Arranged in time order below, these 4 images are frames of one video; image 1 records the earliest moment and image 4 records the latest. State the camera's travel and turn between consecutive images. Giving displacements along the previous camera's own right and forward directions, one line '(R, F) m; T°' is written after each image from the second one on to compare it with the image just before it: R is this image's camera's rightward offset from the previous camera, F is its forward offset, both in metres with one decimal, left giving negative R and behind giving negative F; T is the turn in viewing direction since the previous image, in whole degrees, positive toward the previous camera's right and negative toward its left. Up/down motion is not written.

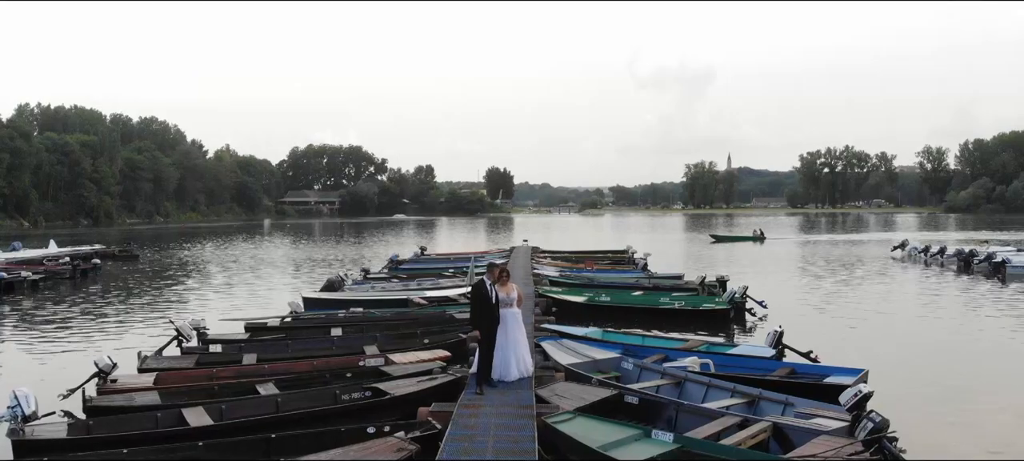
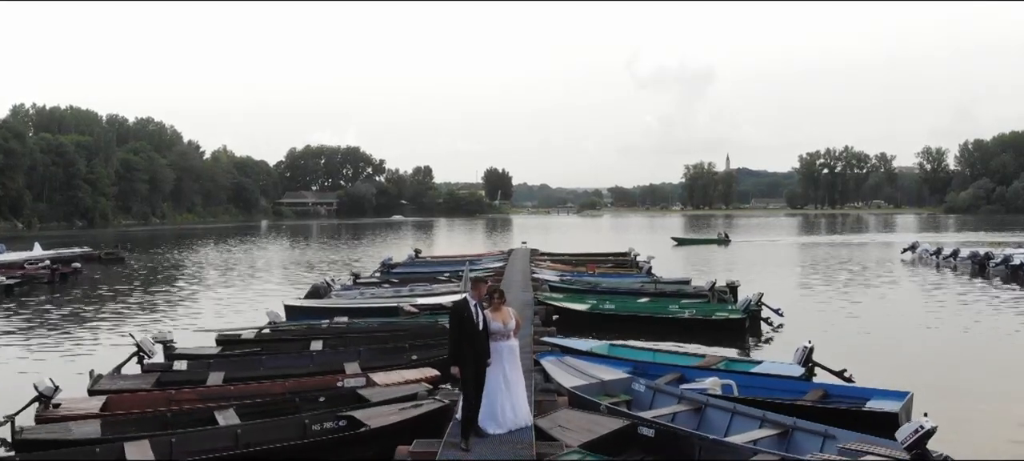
(0.0, +1.5) m; 0°
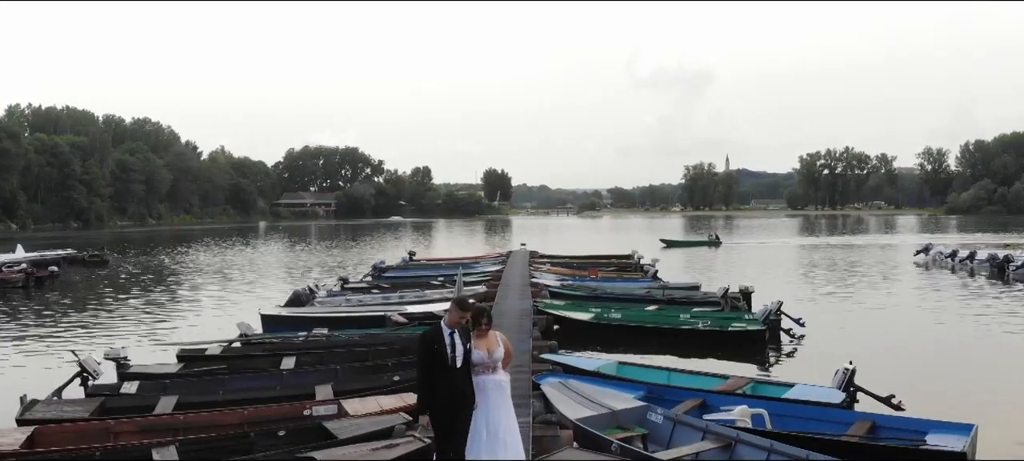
(+0.1, +1.7) m; 0°
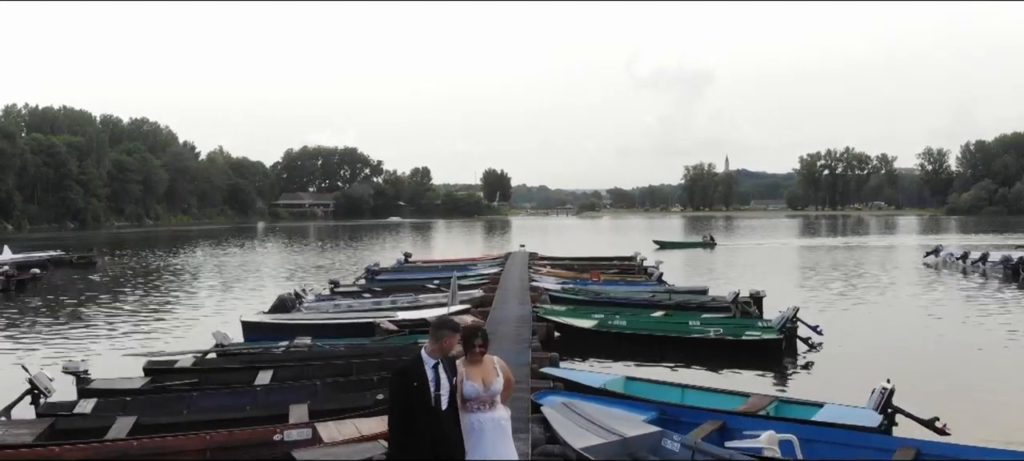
(0.0, +1.2) m; 0°
